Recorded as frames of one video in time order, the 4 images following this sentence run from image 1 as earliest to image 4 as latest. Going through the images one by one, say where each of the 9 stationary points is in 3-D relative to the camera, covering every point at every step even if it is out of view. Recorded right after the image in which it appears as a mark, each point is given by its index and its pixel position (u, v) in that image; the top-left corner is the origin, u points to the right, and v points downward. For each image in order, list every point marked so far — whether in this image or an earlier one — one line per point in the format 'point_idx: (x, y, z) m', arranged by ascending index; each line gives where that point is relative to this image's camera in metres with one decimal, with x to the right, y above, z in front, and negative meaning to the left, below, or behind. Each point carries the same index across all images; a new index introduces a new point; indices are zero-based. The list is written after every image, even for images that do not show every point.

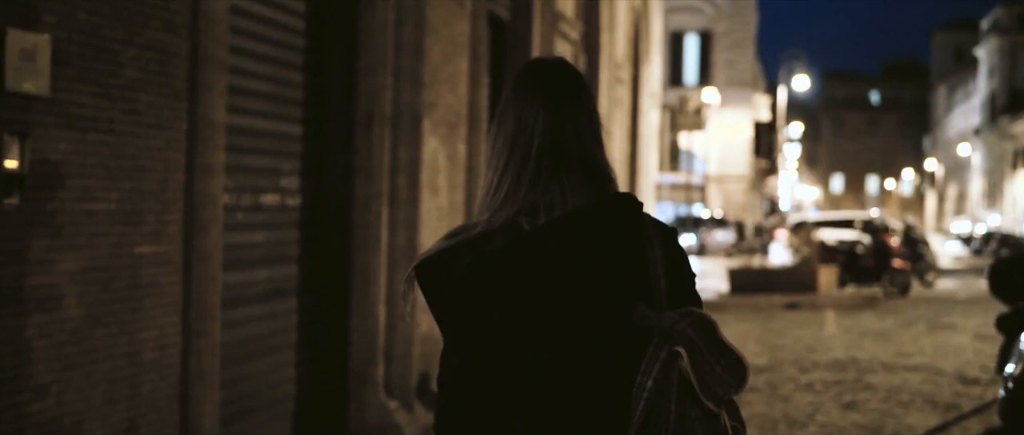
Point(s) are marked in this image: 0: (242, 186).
0: (-0.9, +0.1, +7.3) m
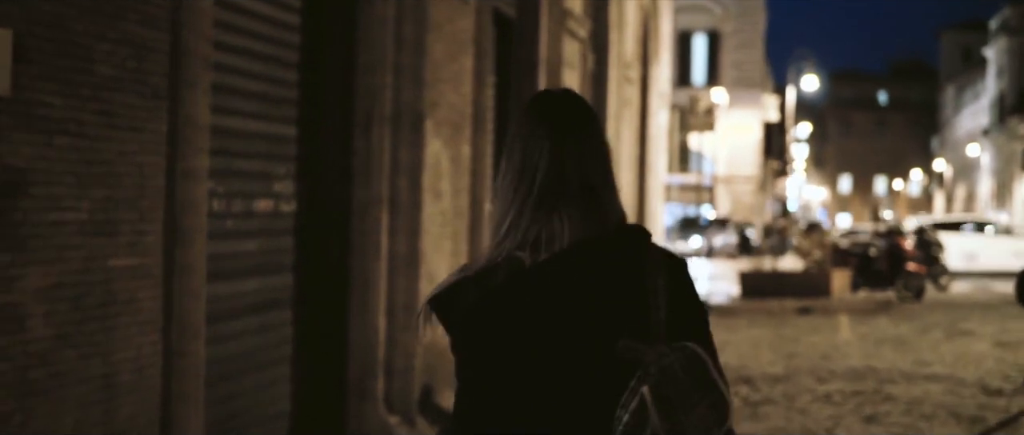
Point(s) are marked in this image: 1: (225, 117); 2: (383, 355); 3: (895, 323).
0: (-0.8, +0.1, +6.8) m
1: (-0.8, +0.3, +6.4) m
2: (-0.5, -0.5, +8.6) m
3: (+3.2, -0.9, +19.0) m
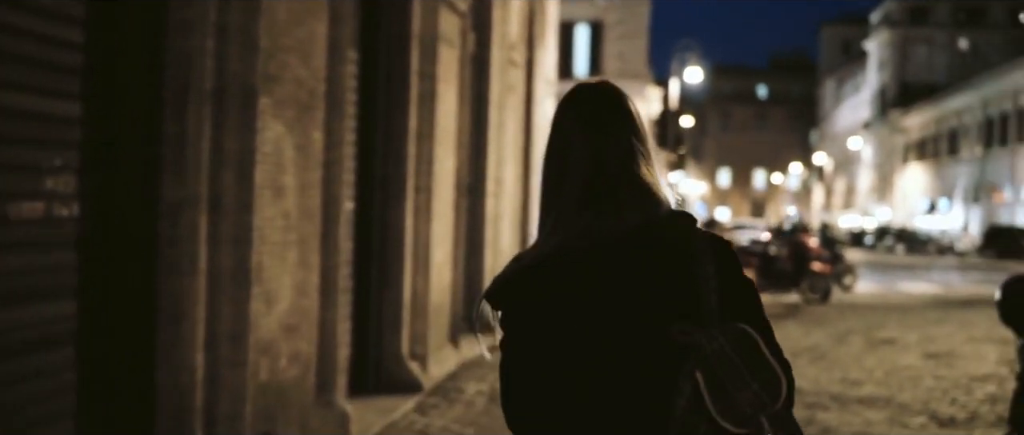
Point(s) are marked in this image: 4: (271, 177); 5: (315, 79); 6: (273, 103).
0: (-1.2, +0.1, +4.9) m
1: (-1.1, +0.3, +4.4) m
2: (-0.9, -0.5, +6.6) m
3: (+2.2, -0.8, +17.2) m
4: (-0.8, +0.1, +7.3) m
5: (-0.7, +0.5, +8.1) m
6: (-0.8, +0.4, +7.3) m
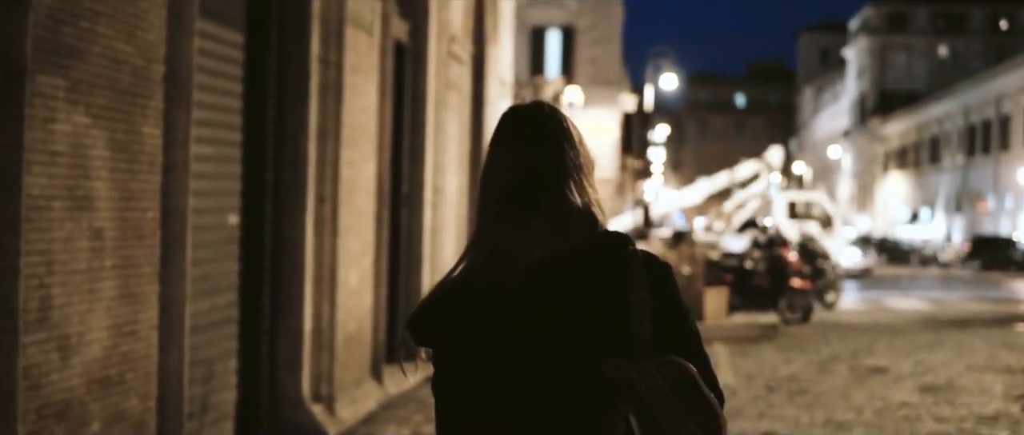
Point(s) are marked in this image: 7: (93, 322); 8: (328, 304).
0: (-1.4, 0.0, +3.0) m
1: (-1.4, +0.2, +2.6) m
2: (-1.2, -0.6, +4.8) m
3: (+1.8, -0.9, +15.4) m
4: (-1.1, +0.1, +5.5) m
5: (-1.0, +0.5, +6.3) m
6: (-1.1, +0.3, +5.5) m
7: (-1.1, -0.3, +5.7) m
8: (-0.8, -0.4, +9.8) m
